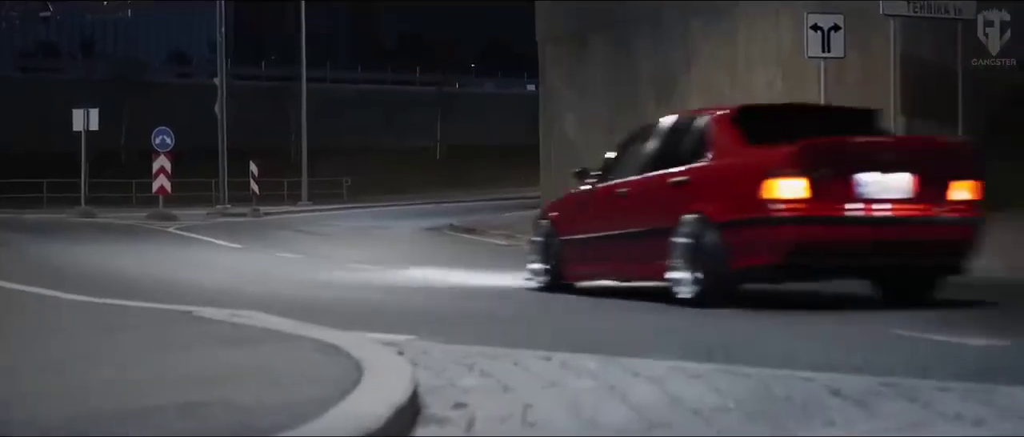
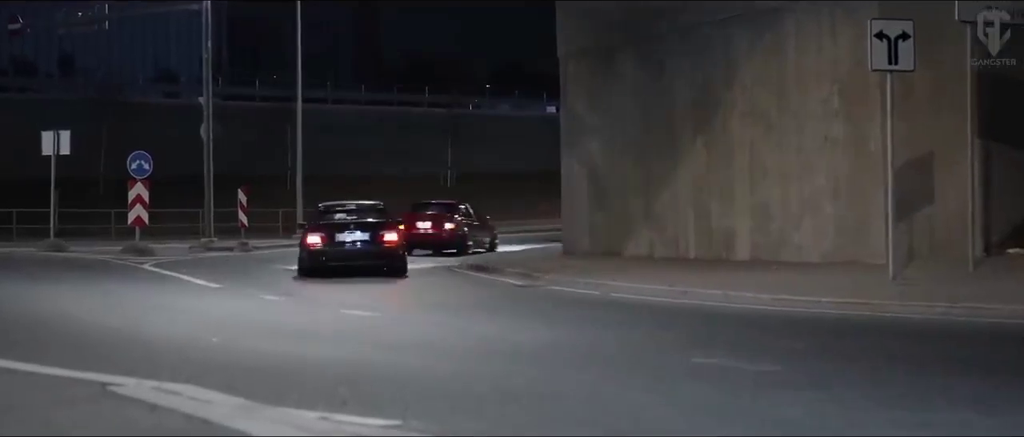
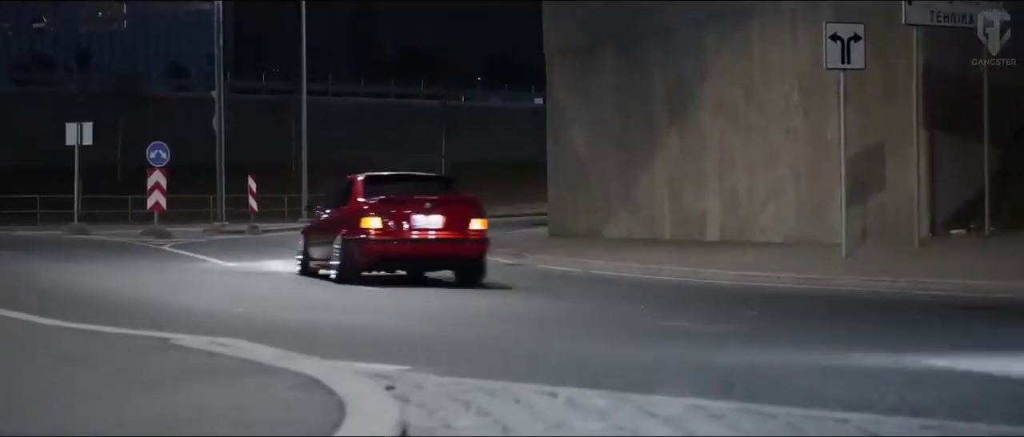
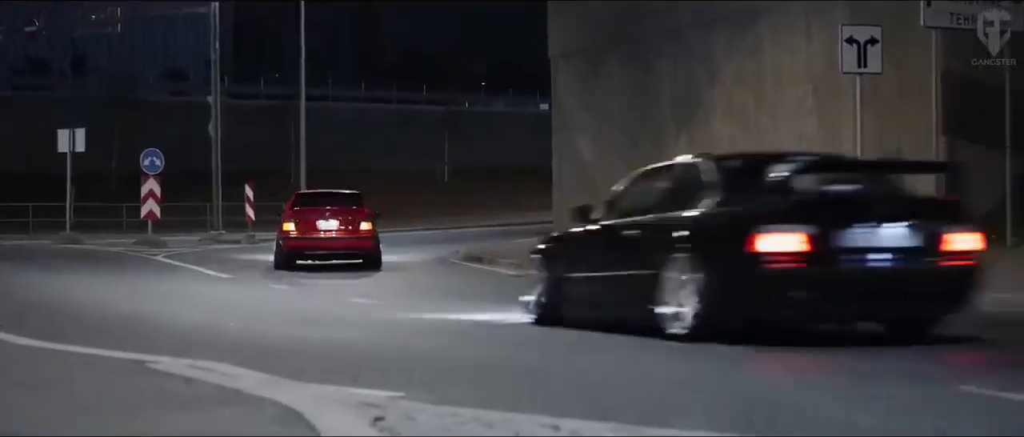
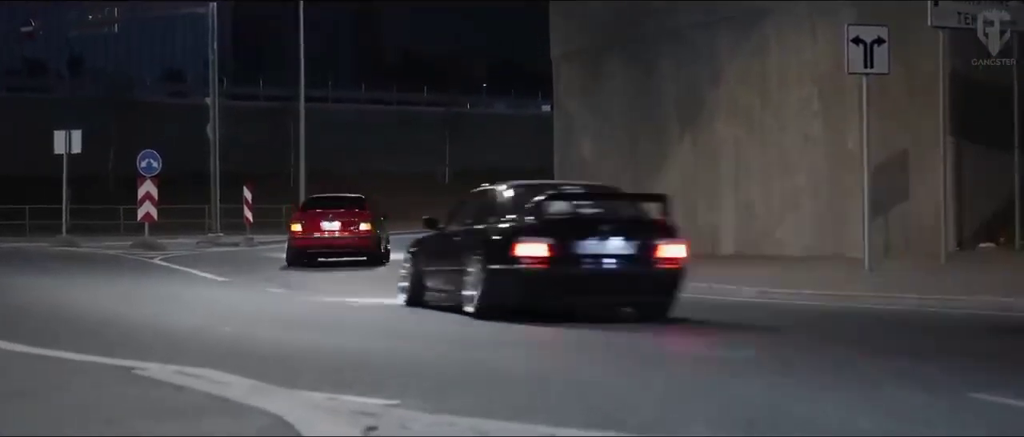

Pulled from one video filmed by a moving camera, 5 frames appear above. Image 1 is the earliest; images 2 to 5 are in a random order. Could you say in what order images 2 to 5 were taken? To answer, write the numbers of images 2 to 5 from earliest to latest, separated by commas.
3, 4, 5, 2
